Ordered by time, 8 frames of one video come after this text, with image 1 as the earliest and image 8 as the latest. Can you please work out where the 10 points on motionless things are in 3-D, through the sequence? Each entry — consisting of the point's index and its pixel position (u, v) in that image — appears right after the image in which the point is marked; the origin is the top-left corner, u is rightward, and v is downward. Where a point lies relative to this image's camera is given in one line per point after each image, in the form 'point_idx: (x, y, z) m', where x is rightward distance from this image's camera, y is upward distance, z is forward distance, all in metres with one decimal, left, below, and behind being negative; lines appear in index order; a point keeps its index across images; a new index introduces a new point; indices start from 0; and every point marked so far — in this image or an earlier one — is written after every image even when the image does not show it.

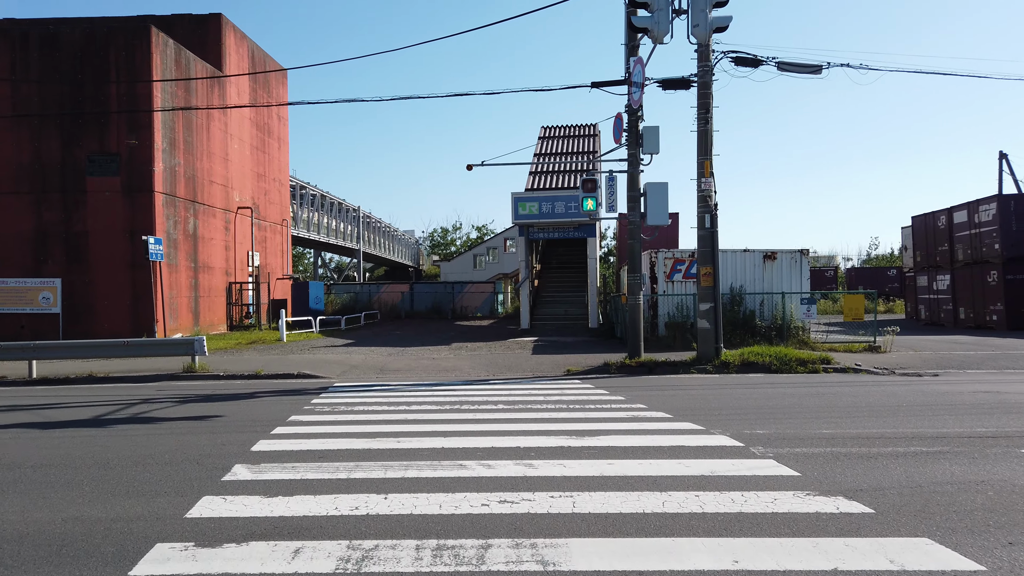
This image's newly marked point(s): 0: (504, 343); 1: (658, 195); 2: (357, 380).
0: (-0.2, -1.4, +20.0) m
1: (+2.8, +1.8, +15.0) m
2: (-3.0, -1.7, +14.7) m
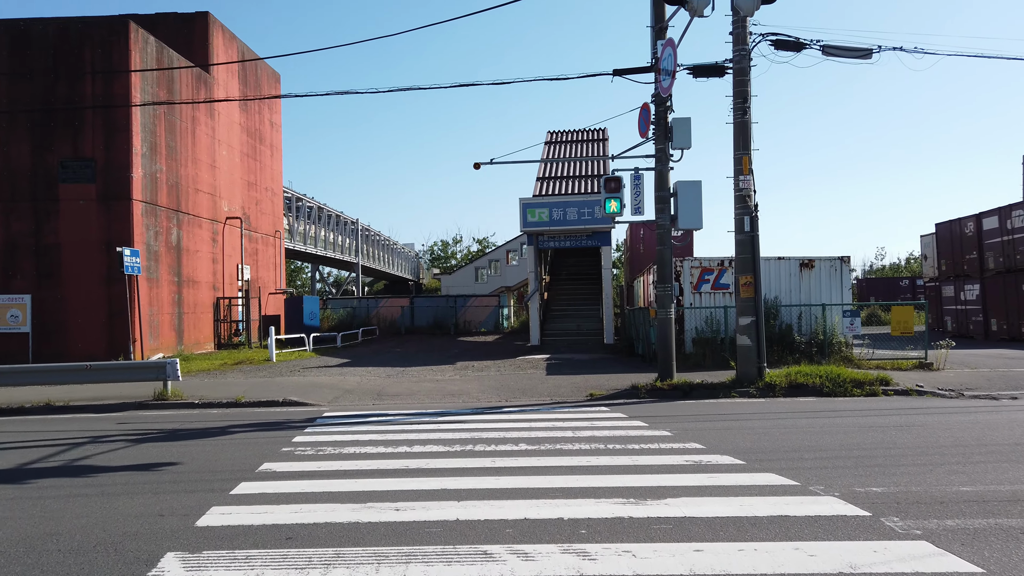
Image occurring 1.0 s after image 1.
0: (+0.1, -1.7, +18.2) m
1: (+3.1, +1.6, +13.2) m
2: (-2.7, -2.0, +13.0) m
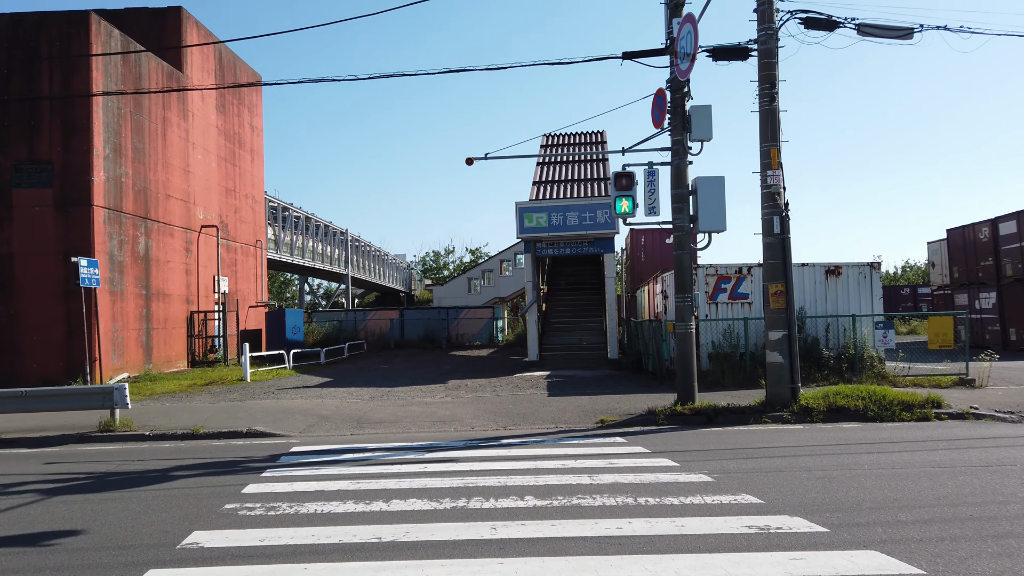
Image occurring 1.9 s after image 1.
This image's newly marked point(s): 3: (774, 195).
0: (0.0, -2.0, +16.5) m
1: (+3.0, +1.5, +11.7) m
2: (-2.7, -2.2, +11.3) m
3: (+4.0, +1.4, +11.7) m
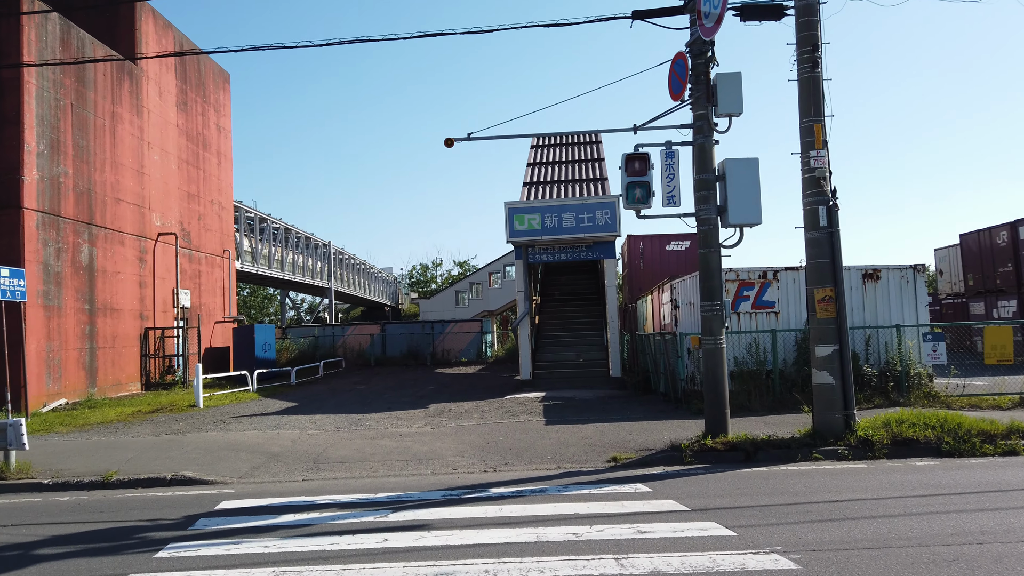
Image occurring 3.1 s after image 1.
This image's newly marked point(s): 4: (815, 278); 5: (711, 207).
0: (-0.2, -2.2, +14.4) m
1: (+2.9, +1.4, +9.6) m
2: (-2.8, -2.3, +9.1) m
3: (+3.8, +1.4, +9.6) m
4: (+3.8, +0.1, +9.6) m
5: (+2.5, +1.0, +9.7) m
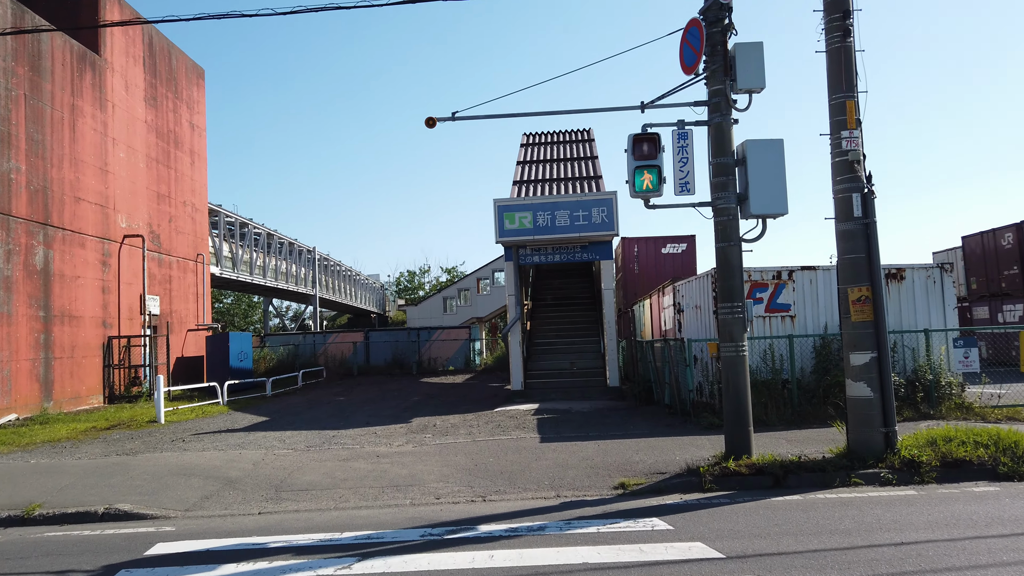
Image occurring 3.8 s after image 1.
0: (-0.3, -2.2, +13.1) m
1: (+2.8, +1.4, +8.4) m
2: (-2.9, -2.3, +7.8) m
3: (+3.7, +1.4, +8.4) m
4: (+3.7, +0.1, +8.4) m
5: (+2.4, +1.0, +8.5) m
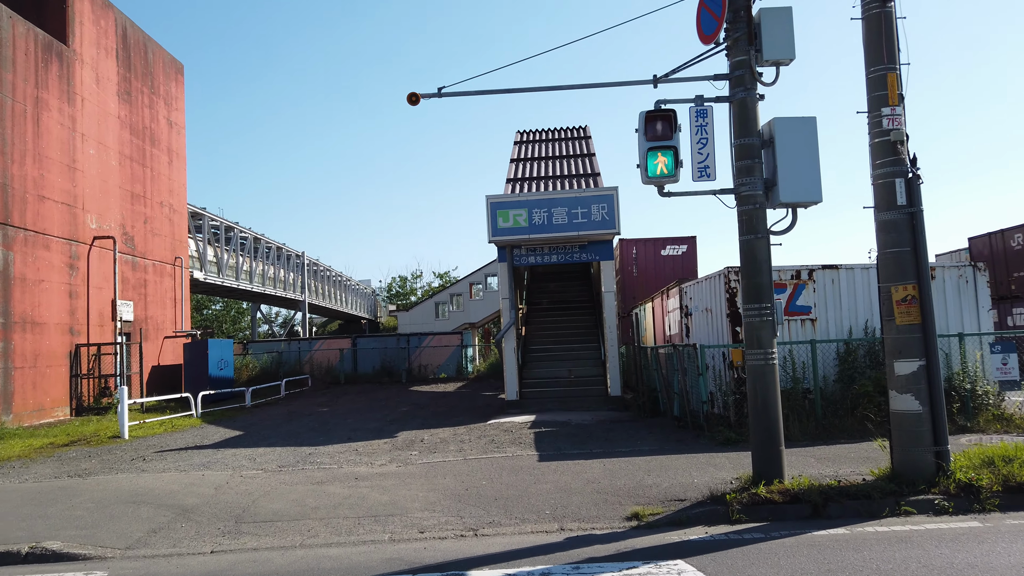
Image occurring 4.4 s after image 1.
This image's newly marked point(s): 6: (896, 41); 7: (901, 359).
0: (-0.4, -2.3, +12.0) m
1: (+2.7, +1.4, +7.4) m
2: (-2.9, -2.3, +6.6) m
3: (+3.7, +1.4, +7.4) m
4: (+3.6, +0.2, +7.4) m
5: (+2.3, +1.0, +7.4) m
6: (+3.8, +2.4, +7.5) m
7: (+3.6, -0.7, +7.2) m
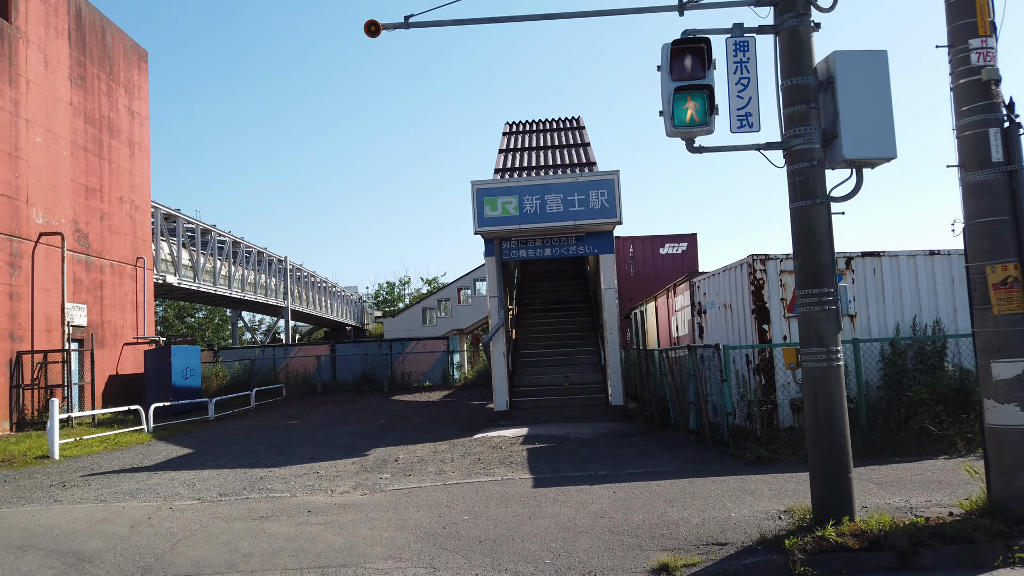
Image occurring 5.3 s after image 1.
0: (-0.6, -2.2, +10.3) m
1: (+2.6, +1.5, +5.8) m
2: (-3.0, -2.2, +4.9) m
3: (+3.6, +1.5, +5.8) m
4: (+3.5, +0.3, +5.8) m
5: (+2.3, +1.2, +5.8) m
6: (+3.7, +2.6, +6.0) m
7: (+3.6, -0.5, +5.6) m
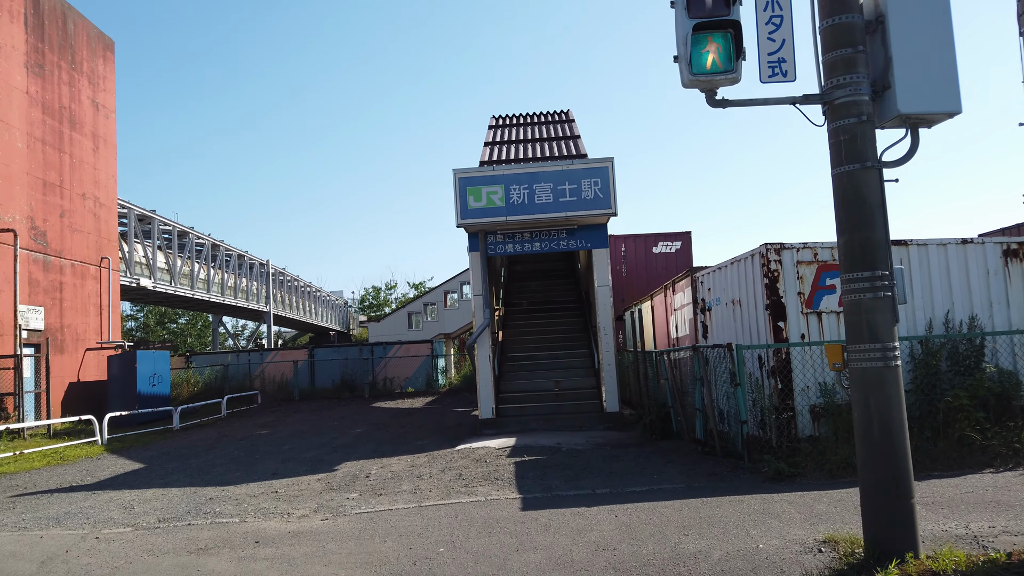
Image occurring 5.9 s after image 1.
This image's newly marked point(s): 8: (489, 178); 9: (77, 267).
0: (-0.7, -2.1, +9.2) m
1: (+2.5, +1.6, +4.8) m
2: (-3.1, -2.1, +3.8) m
3: (+3.4, +1.6, +4.8) m
4: (+3.4, +0.4, +4.7) m
5: (+2.1, +1.3, +4.8) m
6: (+3.5, +2.7, +5.0) m
7: (+3.5, -0.4, +4.6) m
8: (-0.4, +1.8, +12.7) m
9: (-11.2, +0.5, +19.8) m
